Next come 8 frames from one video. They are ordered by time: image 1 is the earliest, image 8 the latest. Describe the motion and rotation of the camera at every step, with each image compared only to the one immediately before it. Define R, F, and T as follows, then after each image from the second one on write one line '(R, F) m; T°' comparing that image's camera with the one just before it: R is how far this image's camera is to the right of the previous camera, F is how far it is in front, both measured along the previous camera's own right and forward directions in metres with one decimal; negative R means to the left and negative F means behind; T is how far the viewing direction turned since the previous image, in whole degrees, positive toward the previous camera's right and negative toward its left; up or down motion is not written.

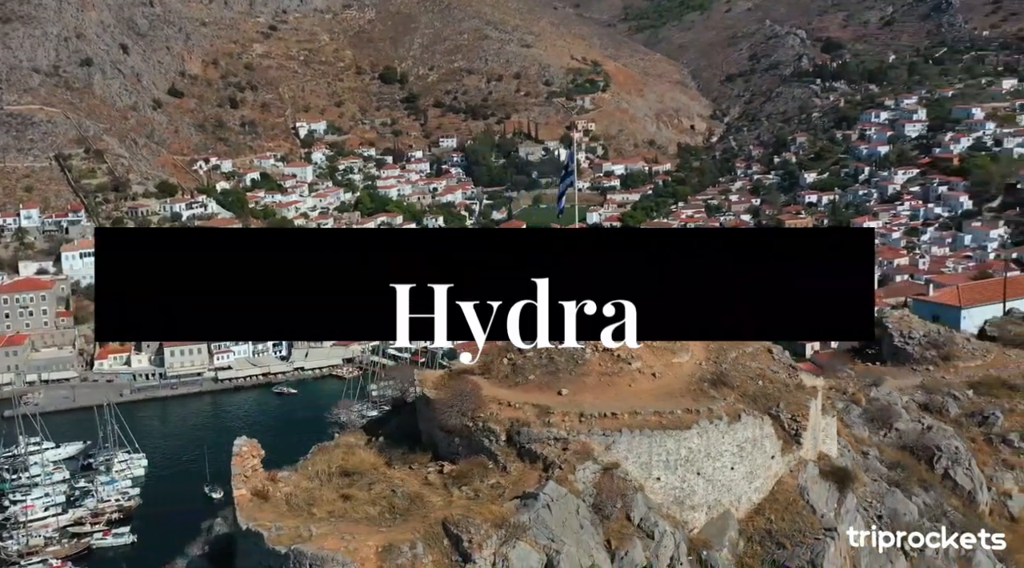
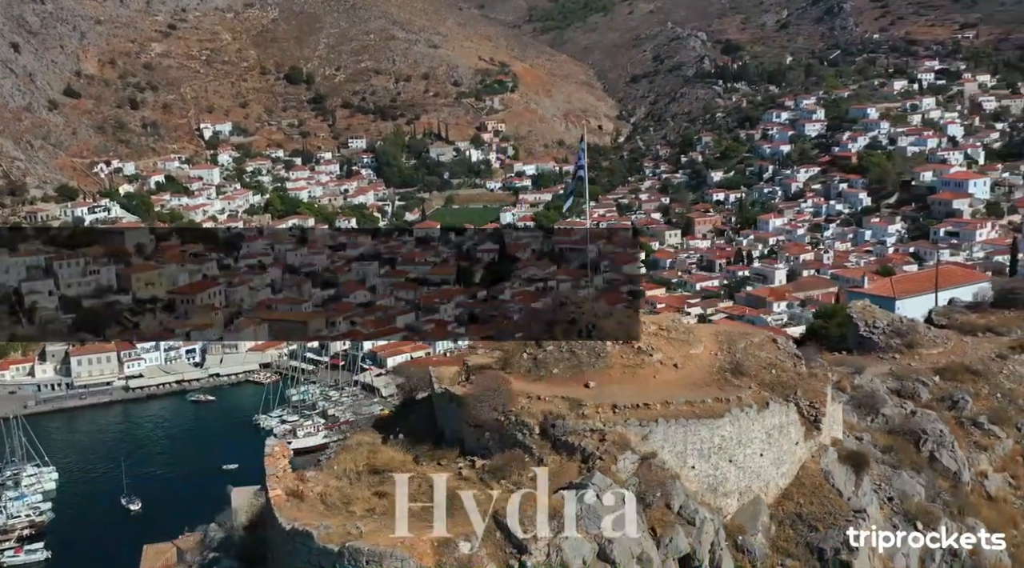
(-0.9, 0.0) m; +5°
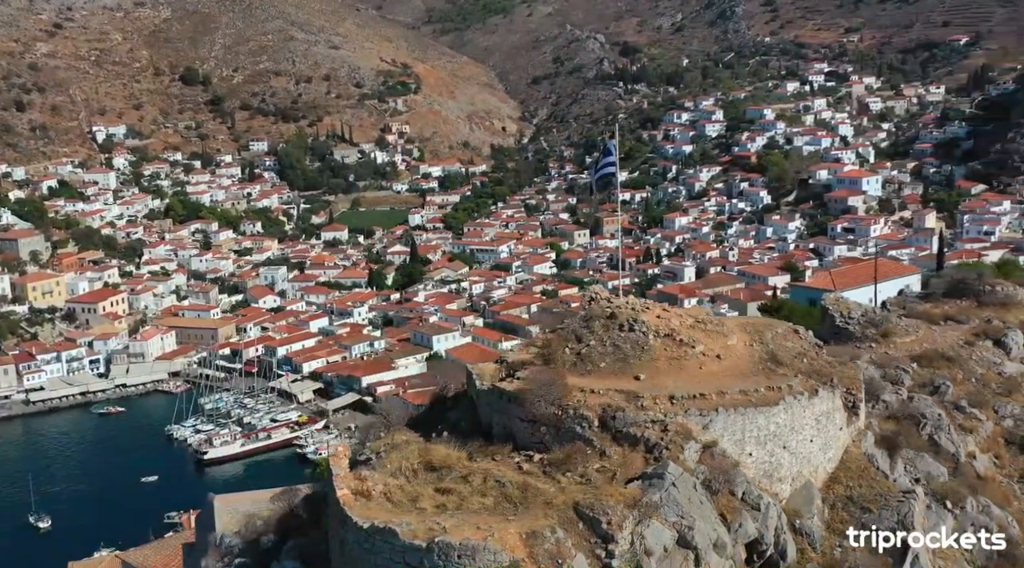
(-1.2, 0.0) m; +6°
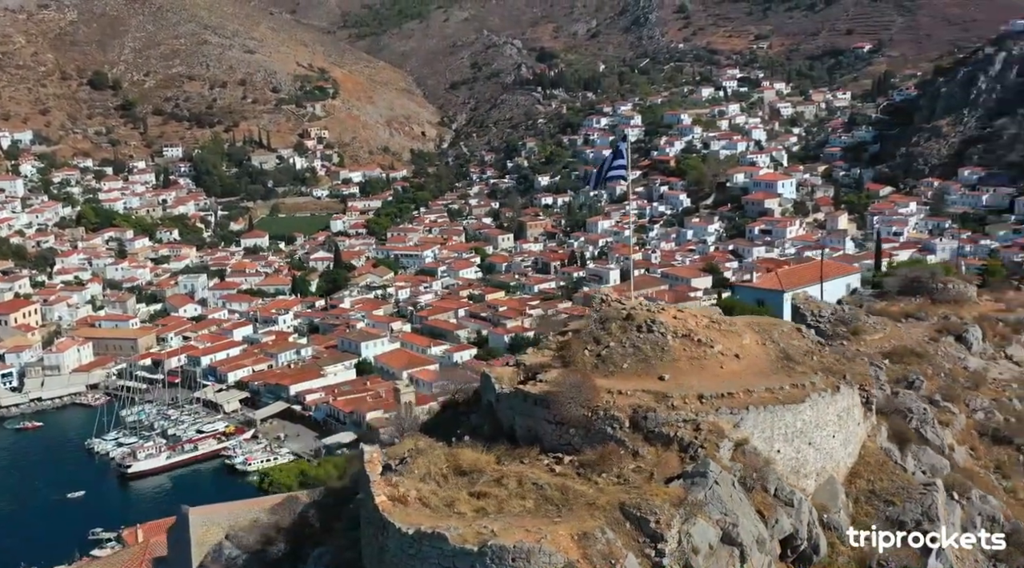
(-0.8, 0.0) m; +5°
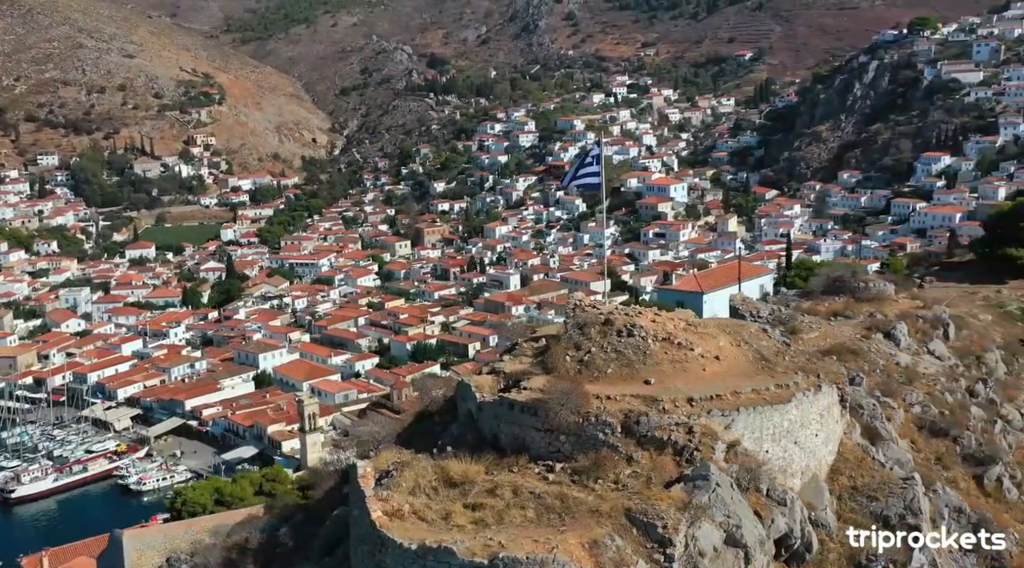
(-0.7, +0.1) m; +6°
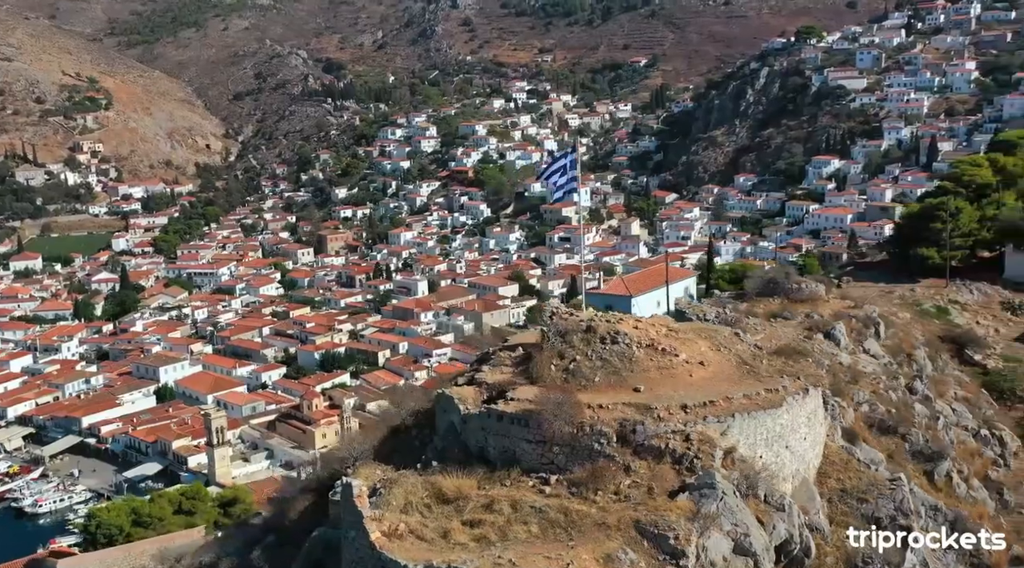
(-0.7, +0.2) m; +6°
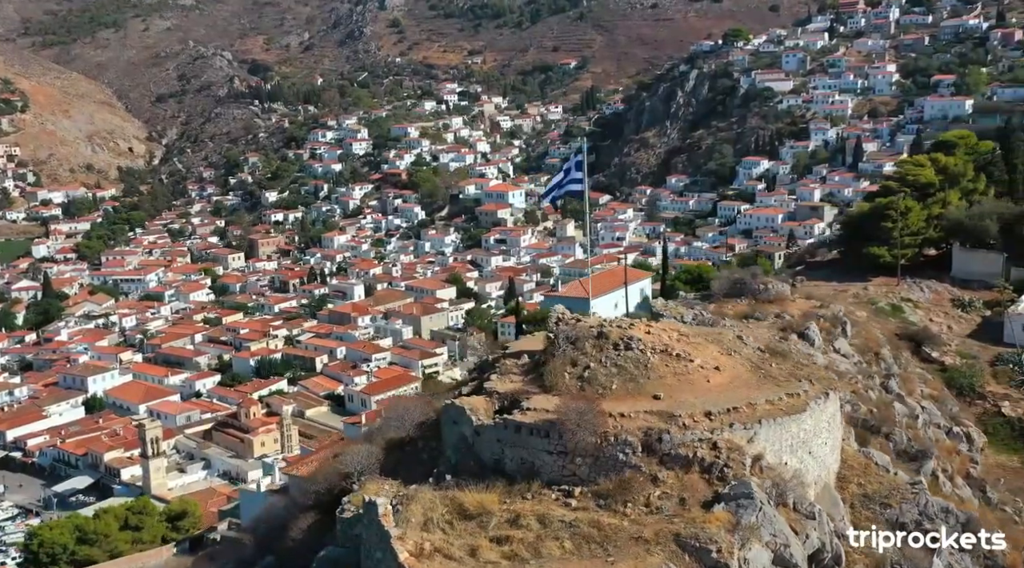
(-0.6, +0.3) m; +4°
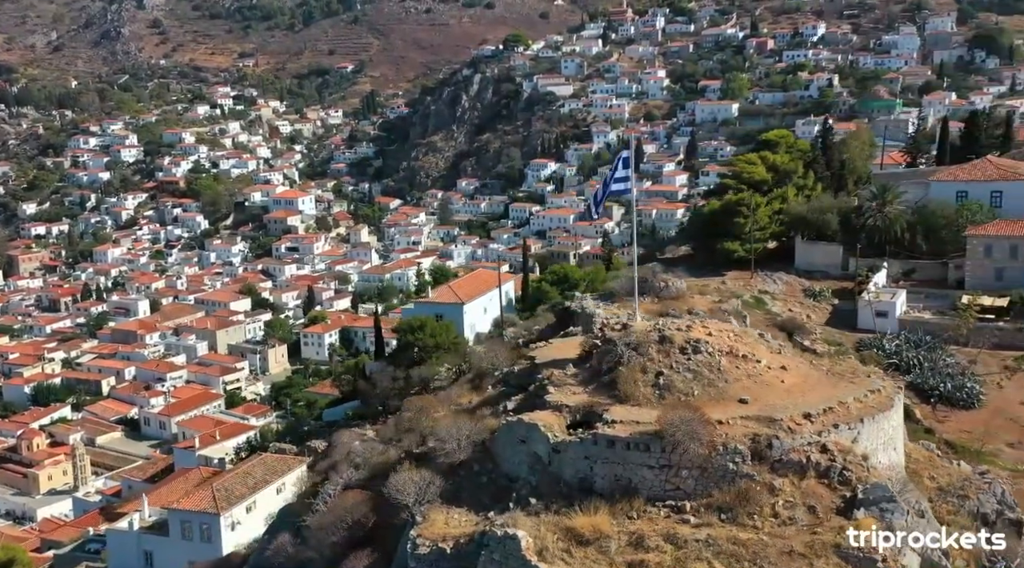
(-2.0, +0.9) m; +13°
